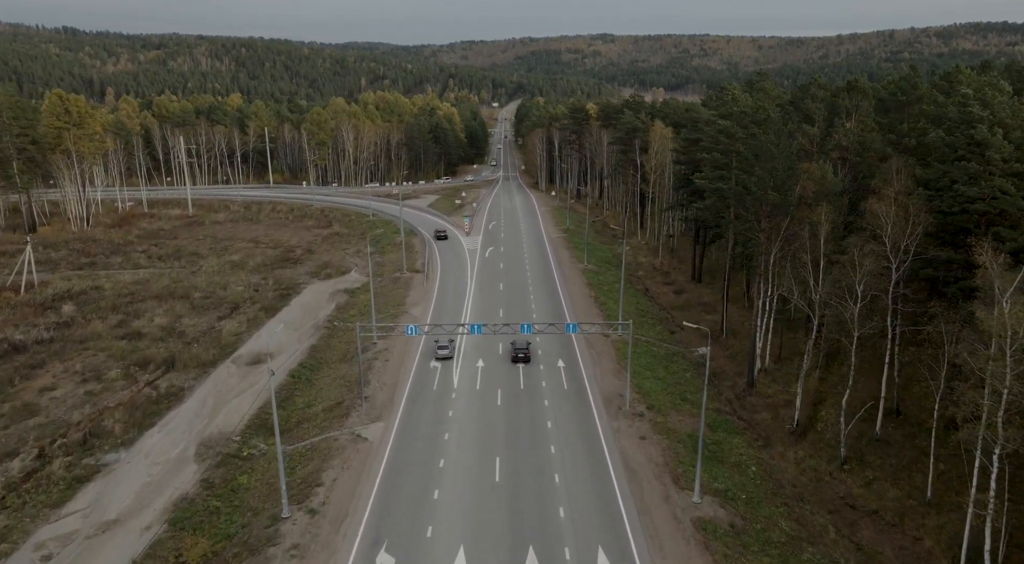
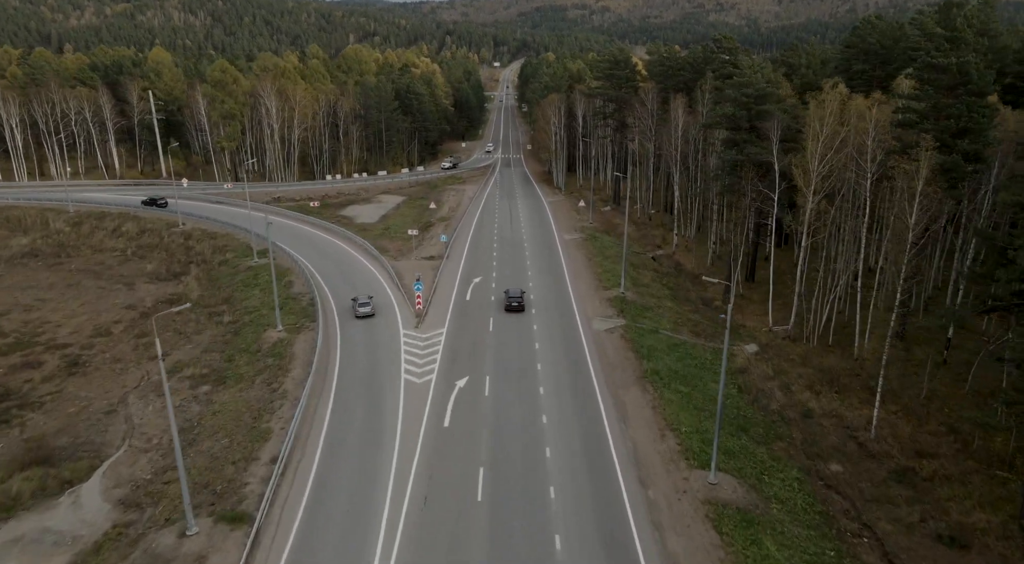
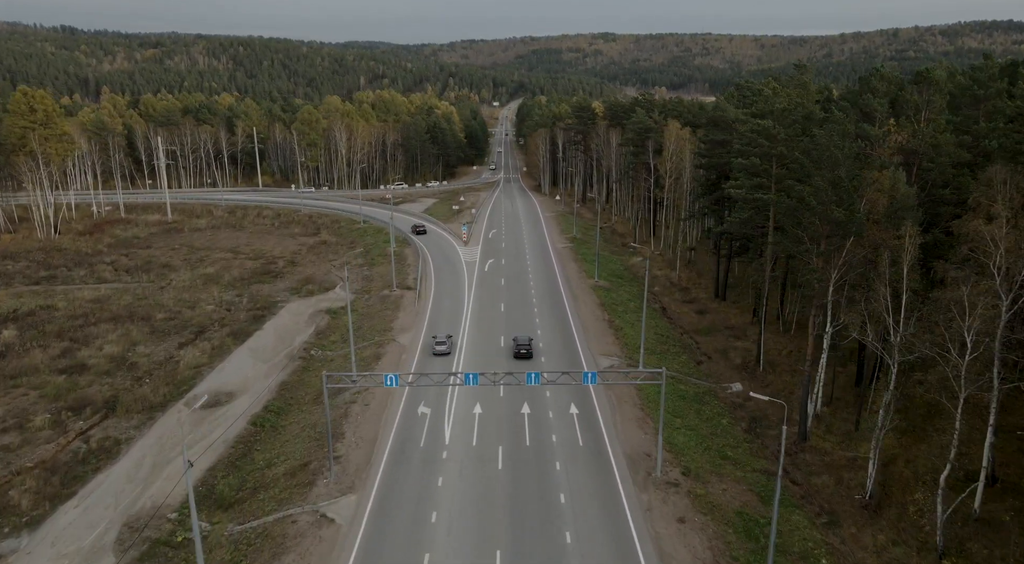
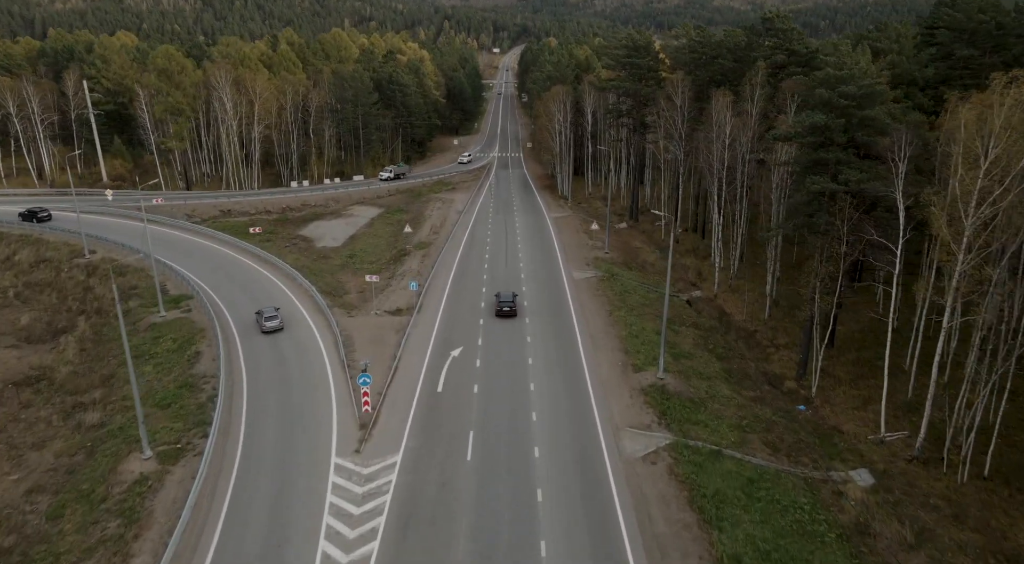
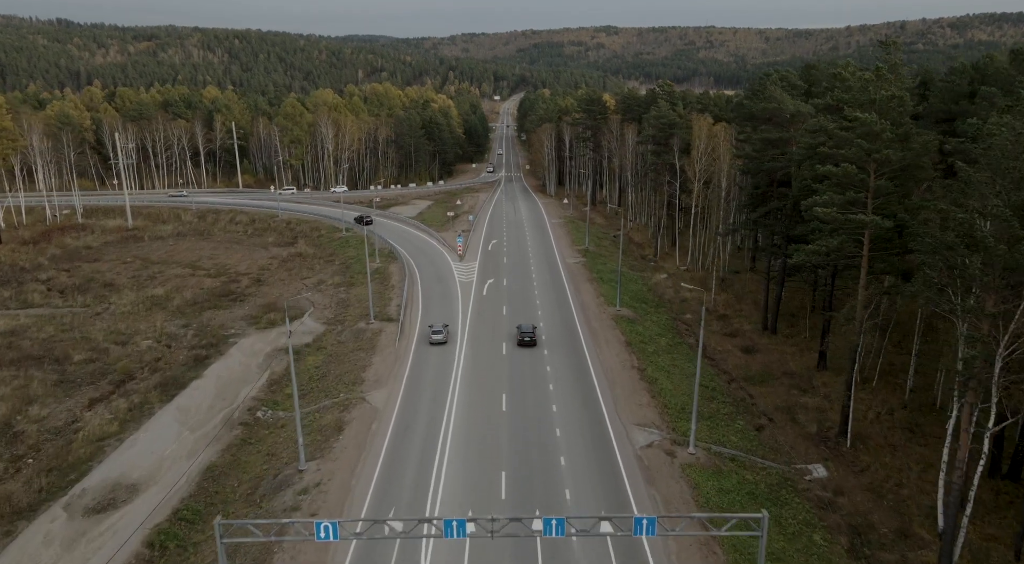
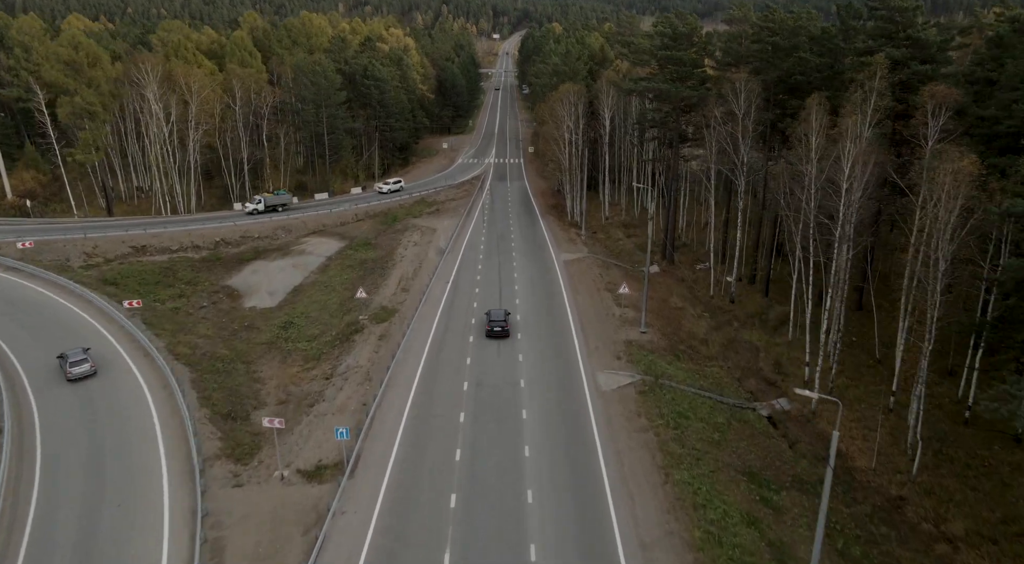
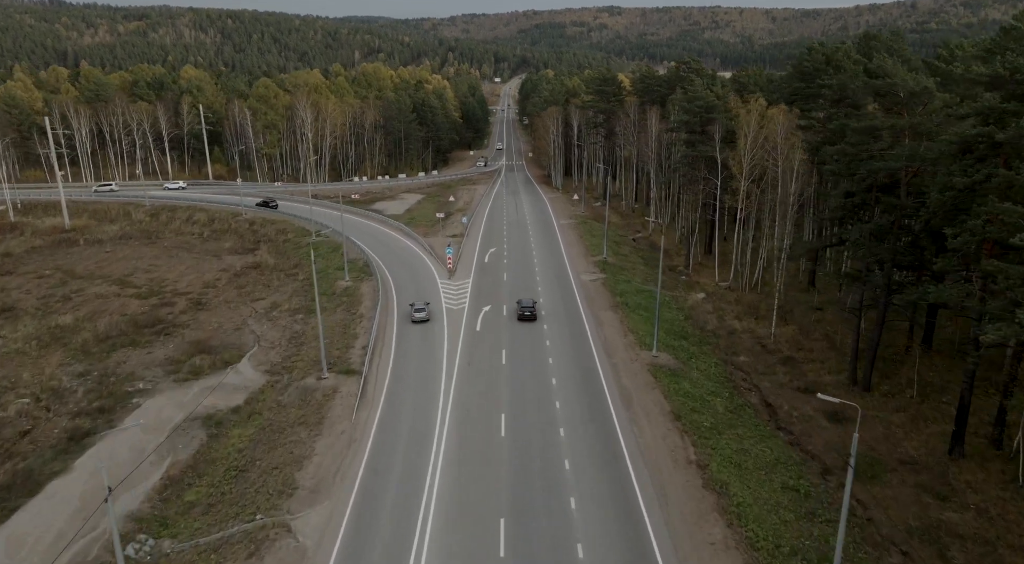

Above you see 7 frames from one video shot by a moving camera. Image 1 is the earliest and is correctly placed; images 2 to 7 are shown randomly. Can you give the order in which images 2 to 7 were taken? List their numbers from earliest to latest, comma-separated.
3, 5, 7, 2, 4, 6
